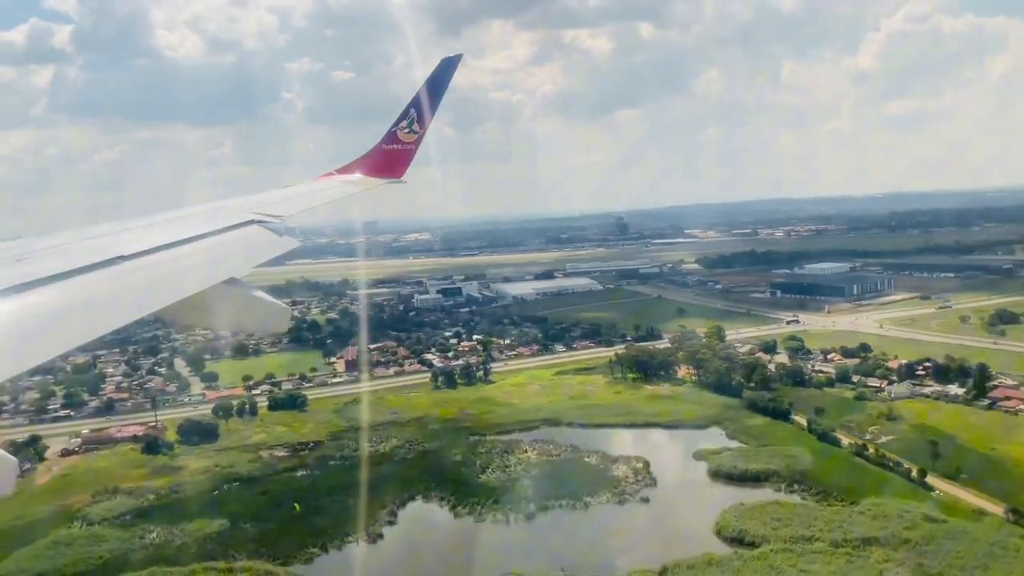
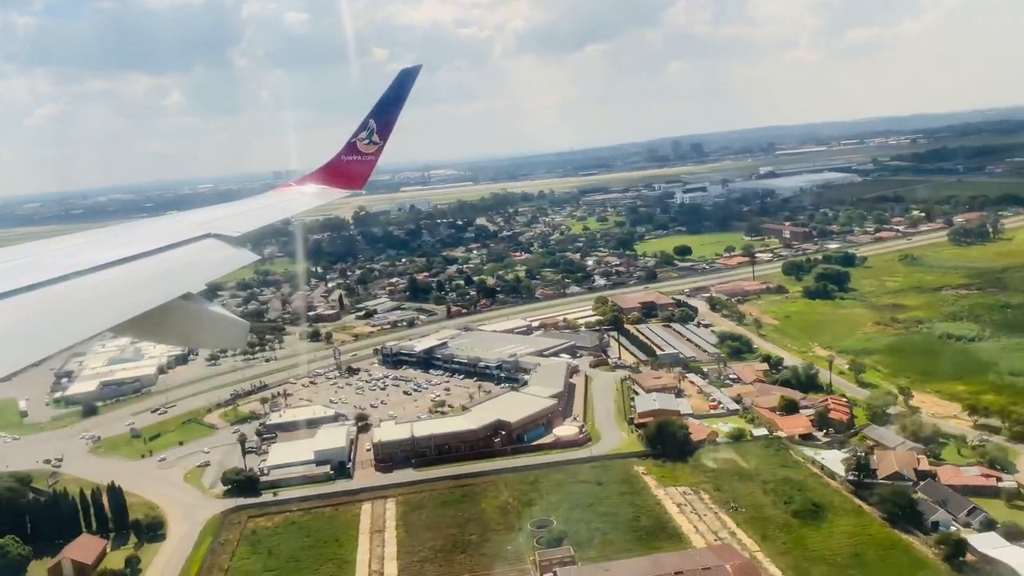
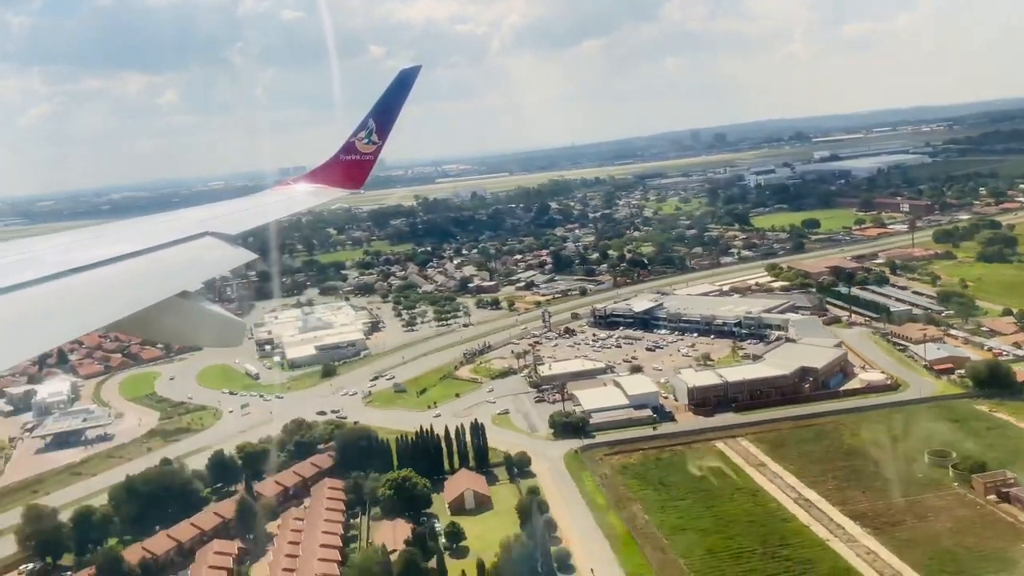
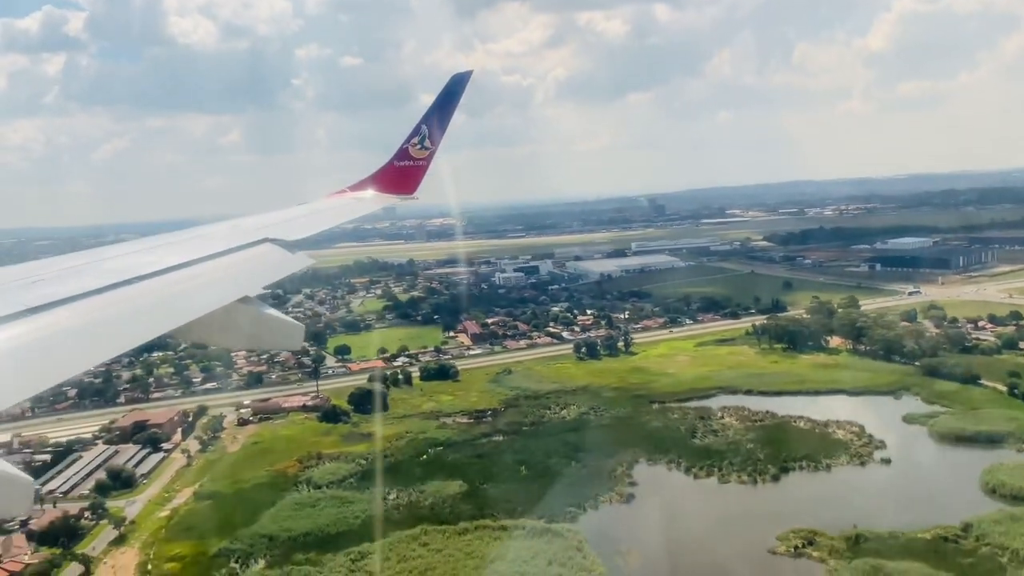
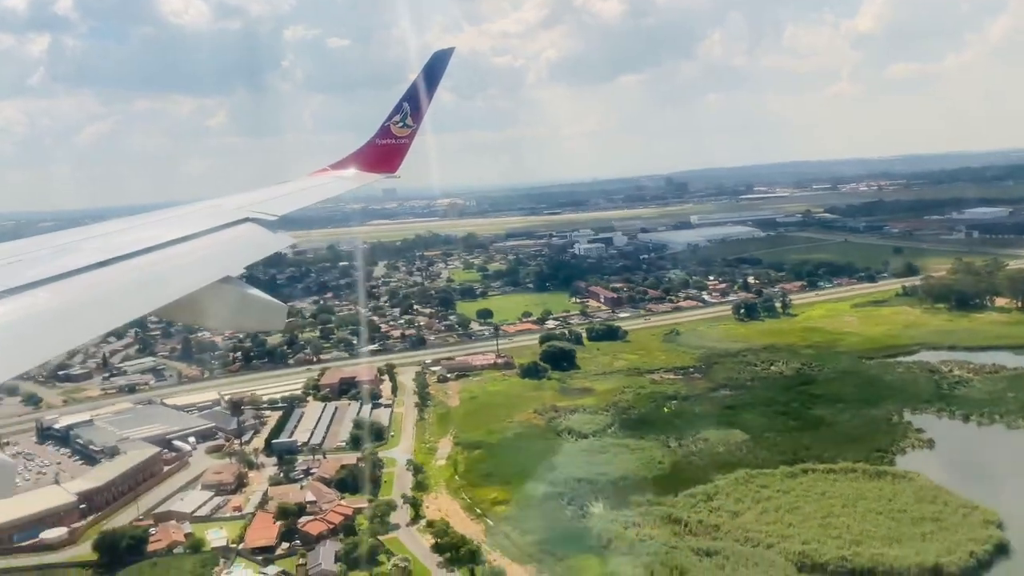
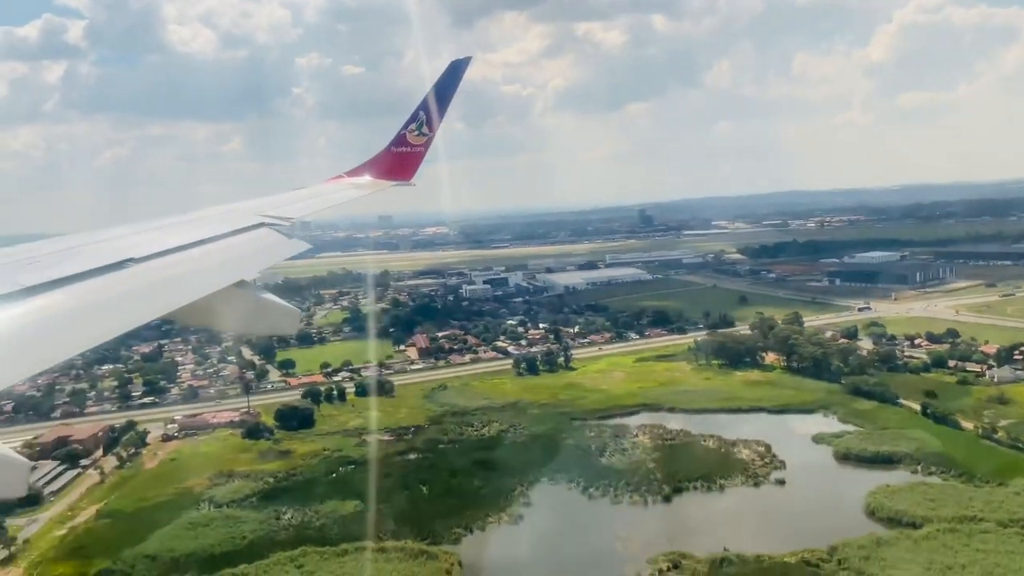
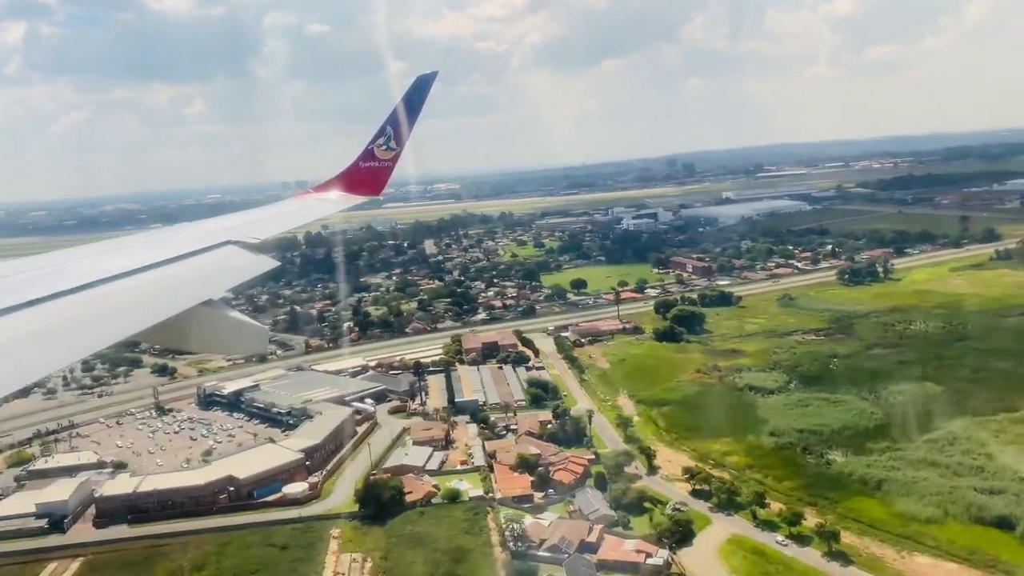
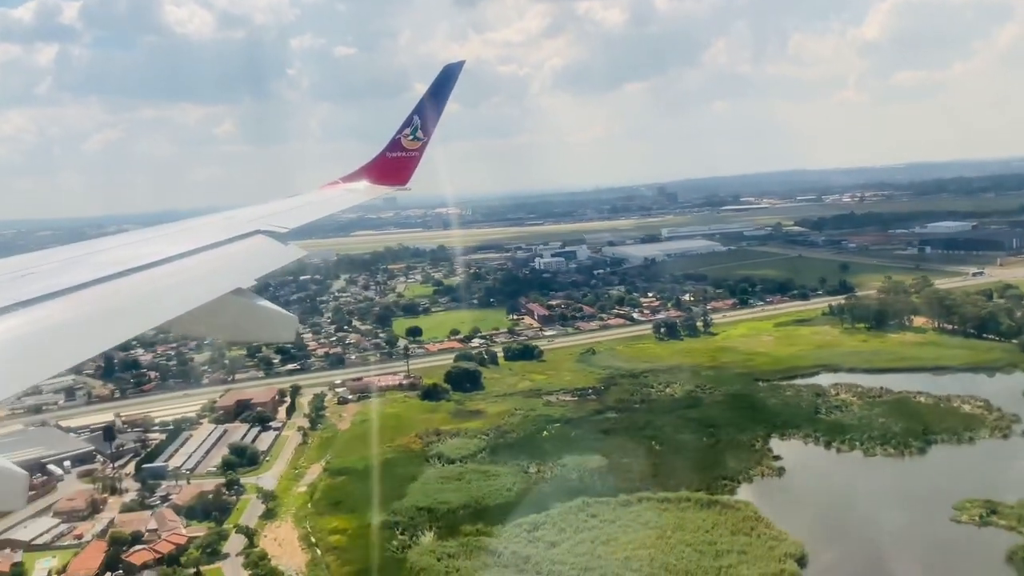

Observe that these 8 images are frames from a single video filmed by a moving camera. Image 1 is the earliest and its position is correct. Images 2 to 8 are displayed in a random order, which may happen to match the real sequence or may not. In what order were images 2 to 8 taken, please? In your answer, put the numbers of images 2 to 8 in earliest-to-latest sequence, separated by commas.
6, 4, 8, 5, 7, 2, 3
